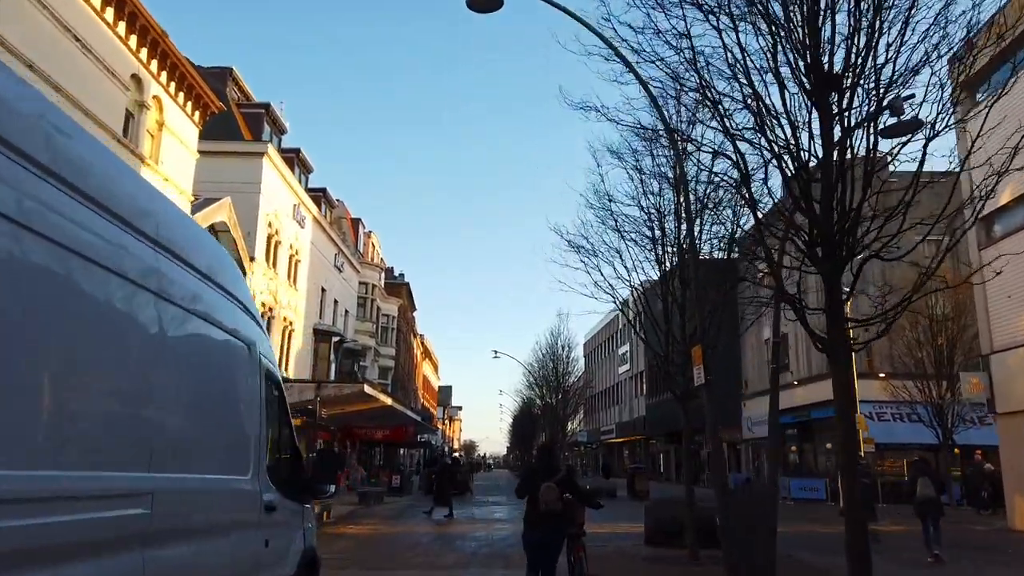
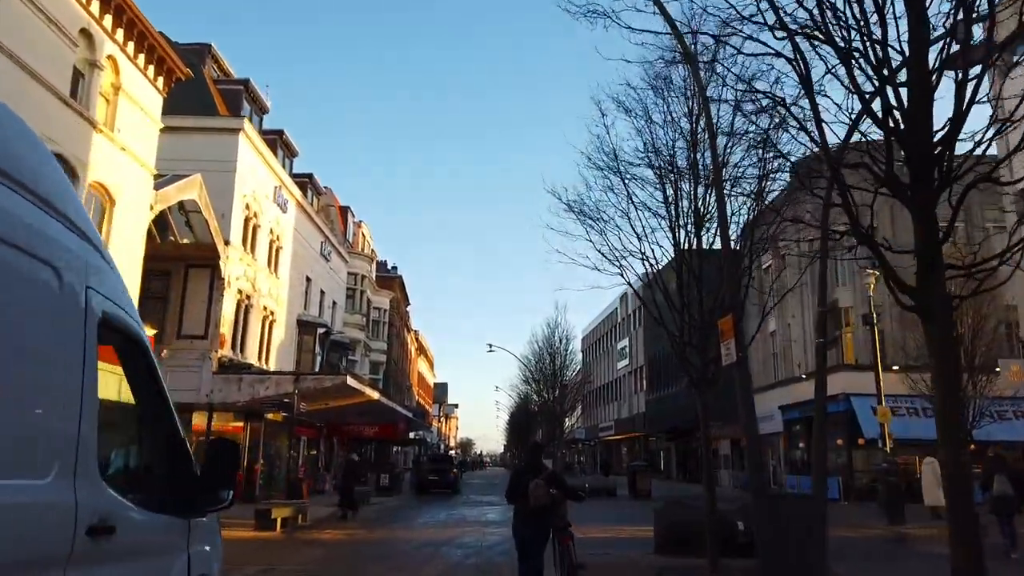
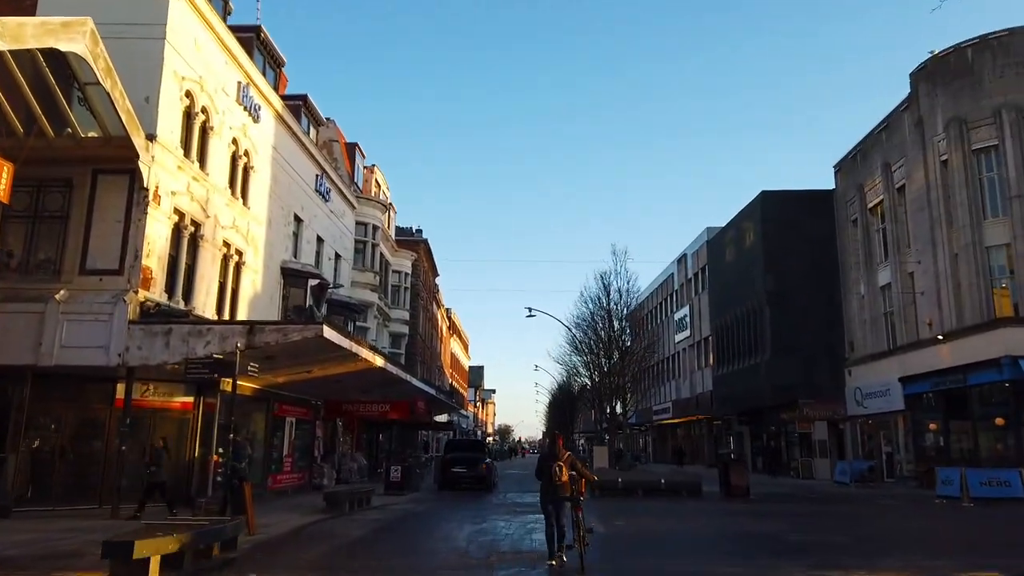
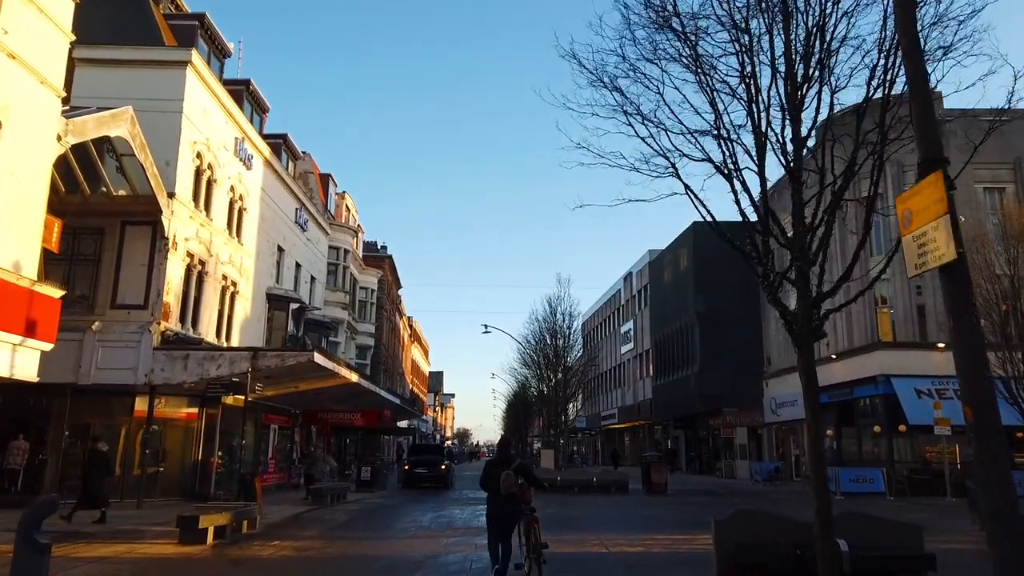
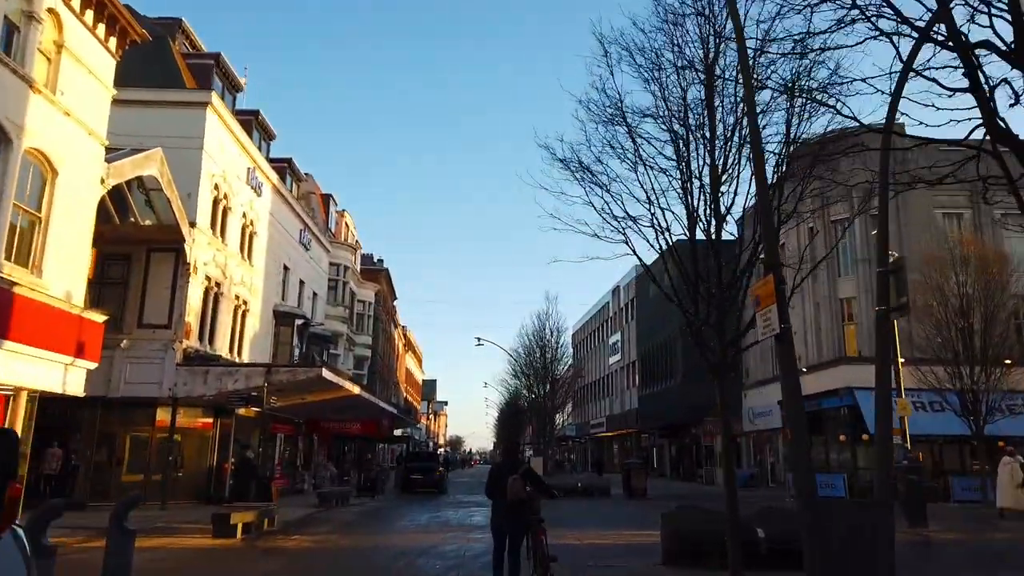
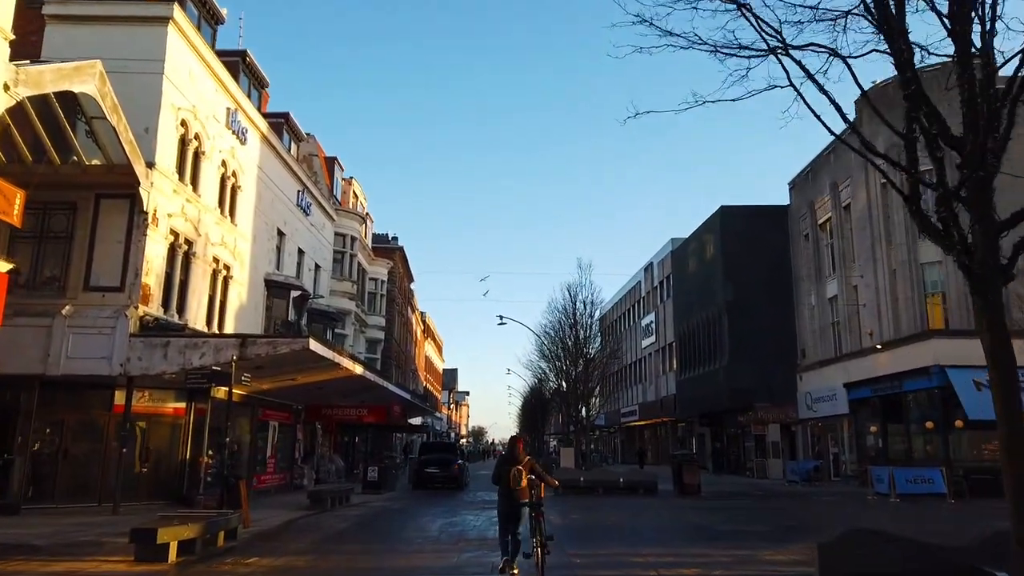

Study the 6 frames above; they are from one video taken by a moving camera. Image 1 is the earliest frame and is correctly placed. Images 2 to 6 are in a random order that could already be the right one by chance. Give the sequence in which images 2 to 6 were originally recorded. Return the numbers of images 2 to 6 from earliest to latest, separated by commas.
2, 5, 4, 6, 3
